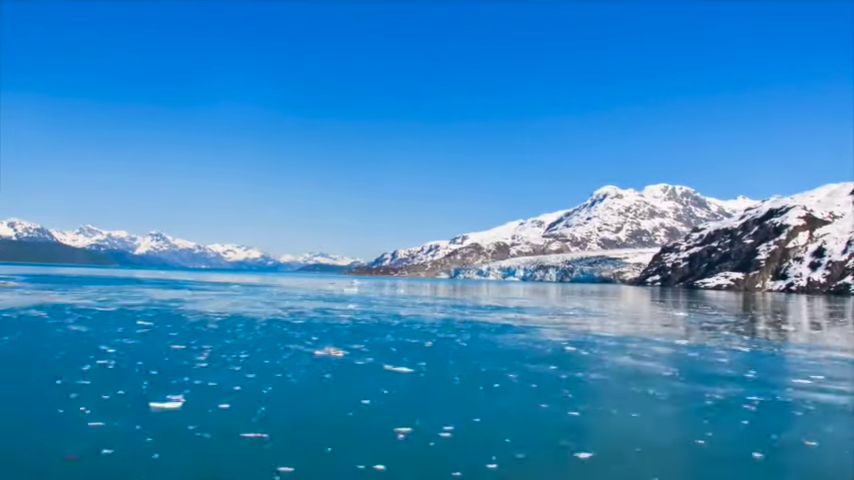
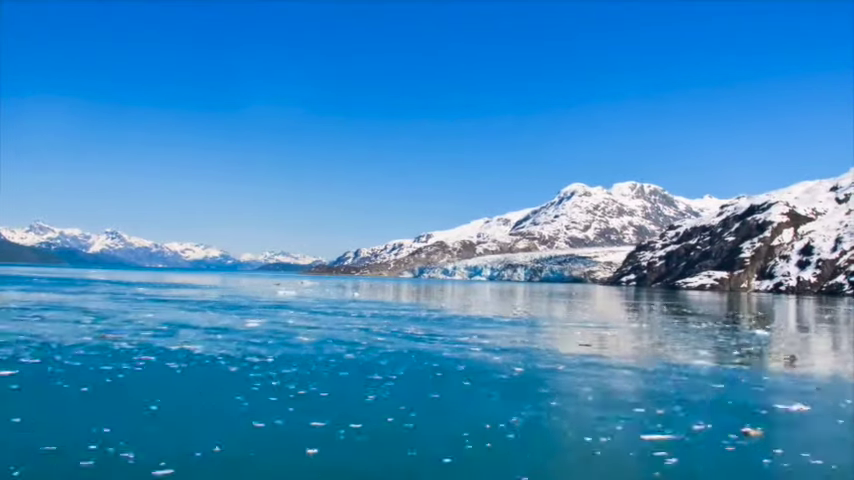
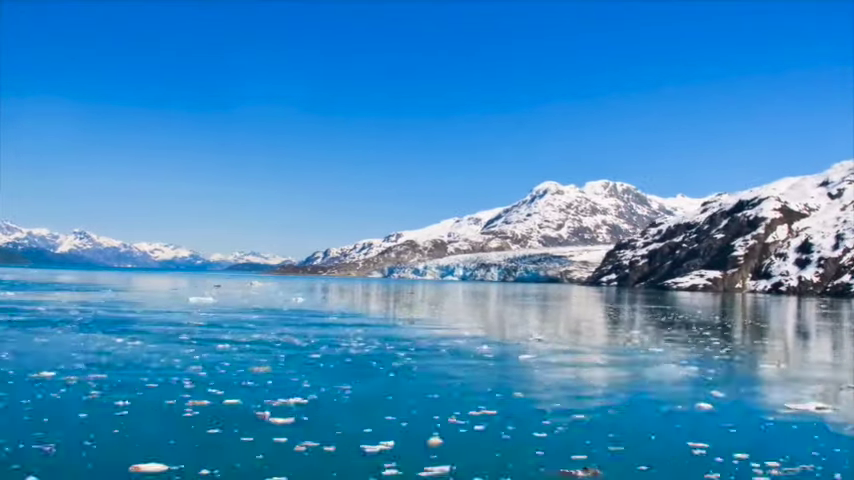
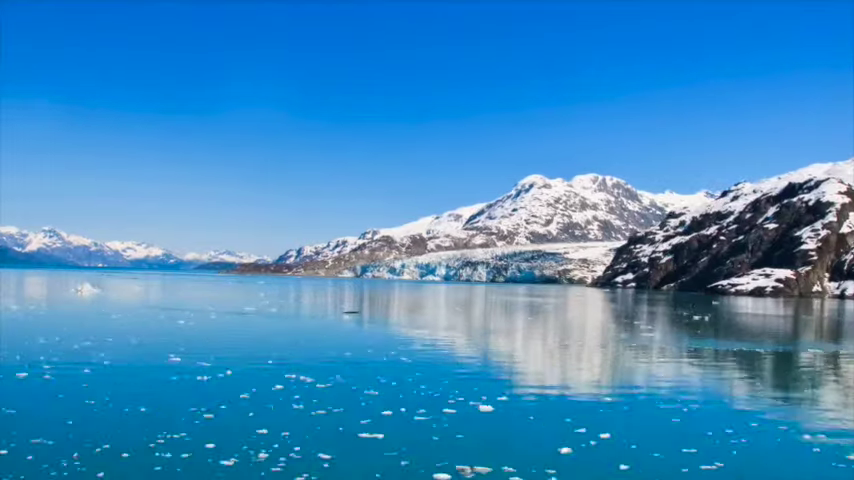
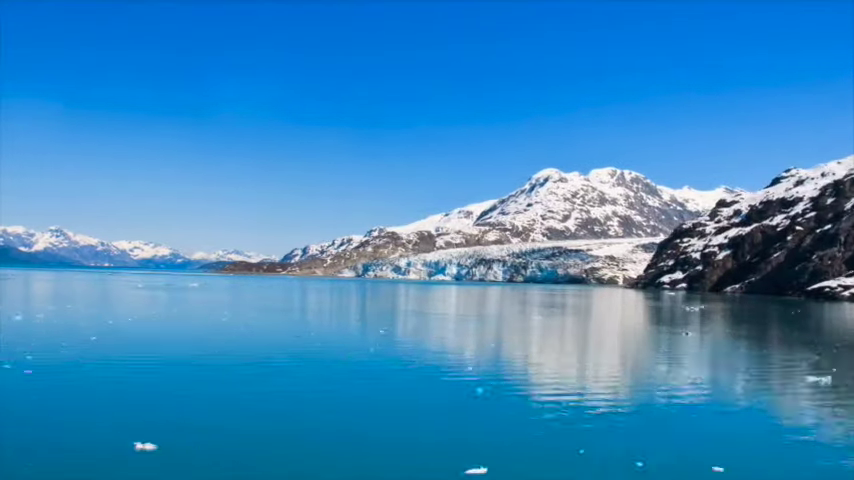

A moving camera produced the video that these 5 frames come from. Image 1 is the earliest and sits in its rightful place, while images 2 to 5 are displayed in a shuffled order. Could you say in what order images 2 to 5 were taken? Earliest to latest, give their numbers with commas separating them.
2, 3, 4, 5
